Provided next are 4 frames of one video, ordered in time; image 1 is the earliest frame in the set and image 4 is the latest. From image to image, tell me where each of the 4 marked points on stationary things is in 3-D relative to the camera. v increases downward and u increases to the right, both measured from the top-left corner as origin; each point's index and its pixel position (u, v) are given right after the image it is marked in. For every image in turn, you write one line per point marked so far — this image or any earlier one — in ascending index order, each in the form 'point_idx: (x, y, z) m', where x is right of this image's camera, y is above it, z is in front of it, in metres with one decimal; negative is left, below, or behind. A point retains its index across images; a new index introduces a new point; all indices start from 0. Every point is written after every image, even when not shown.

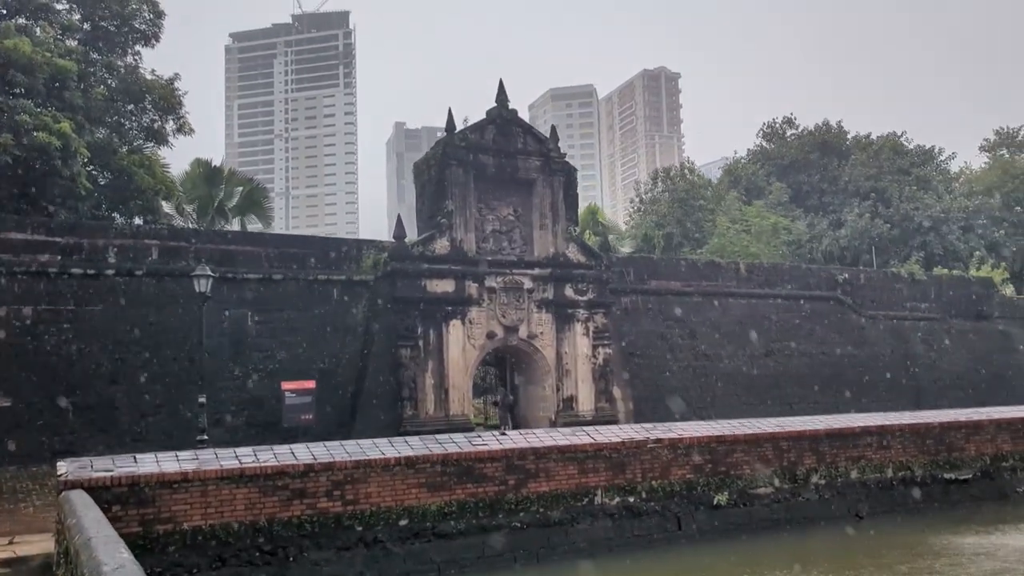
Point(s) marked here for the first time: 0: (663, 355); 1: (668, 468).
0: (+3.2, -1.4, +17.9) m
1: (+1.4, -1.6, +7.6) m
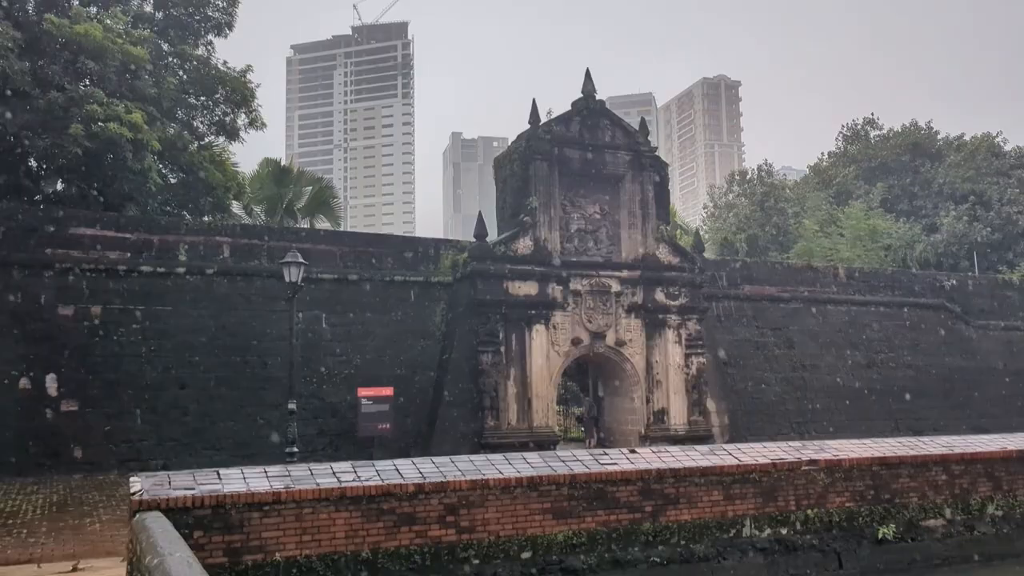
0: (+4.8, -1.5, +16.6) m
1: (+2.3, -1.6, +6.4) m
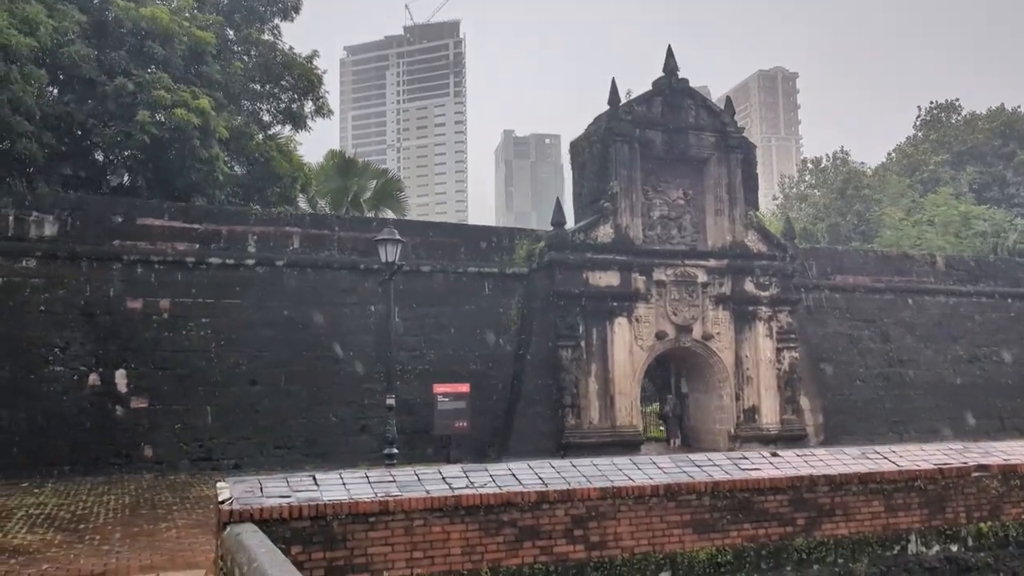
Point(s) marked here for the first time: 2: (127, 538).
0: (+6.2, -1.3, +15.5) m
1: (+3.1, -1.4, +5.5) m
2: (-3.0, -1.9, +6.6) m
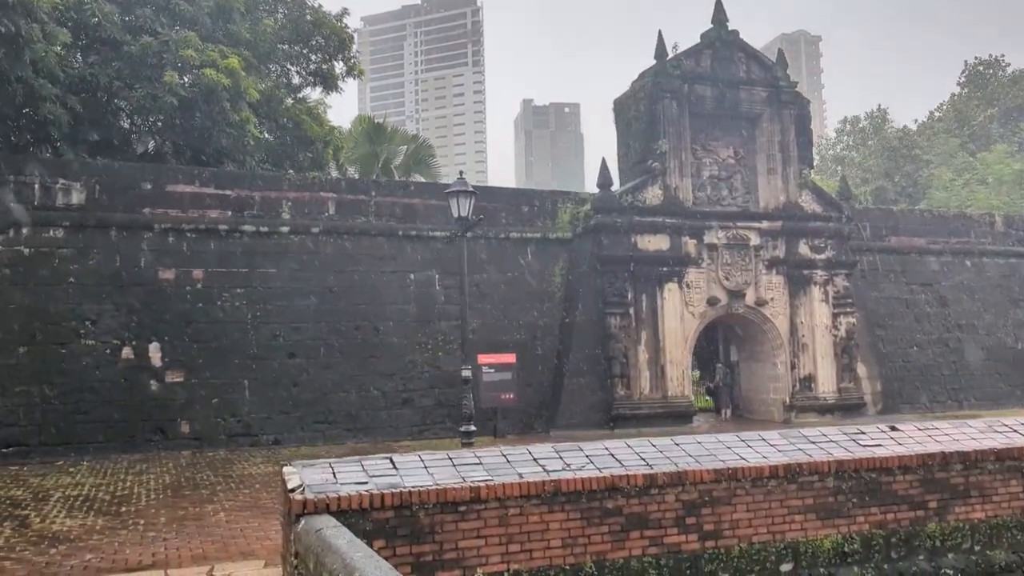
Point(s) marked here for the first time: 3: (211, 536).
0: (+6.9, -0.7, +14.9) m
1: (+3.6, -1.1, +4.9) m
2: (-2.4, -1.7, +6.2) m
3: (-2.0, -1.7, +5.8) m
